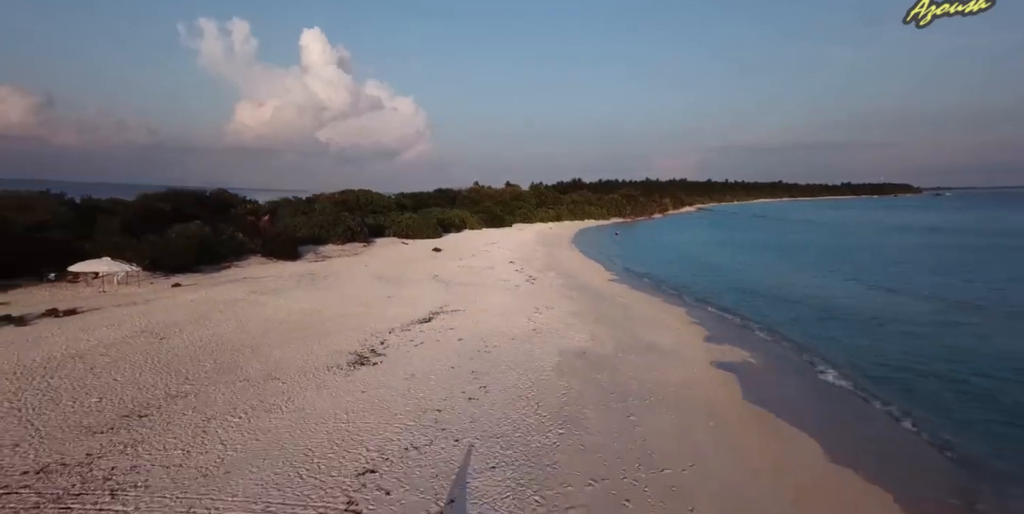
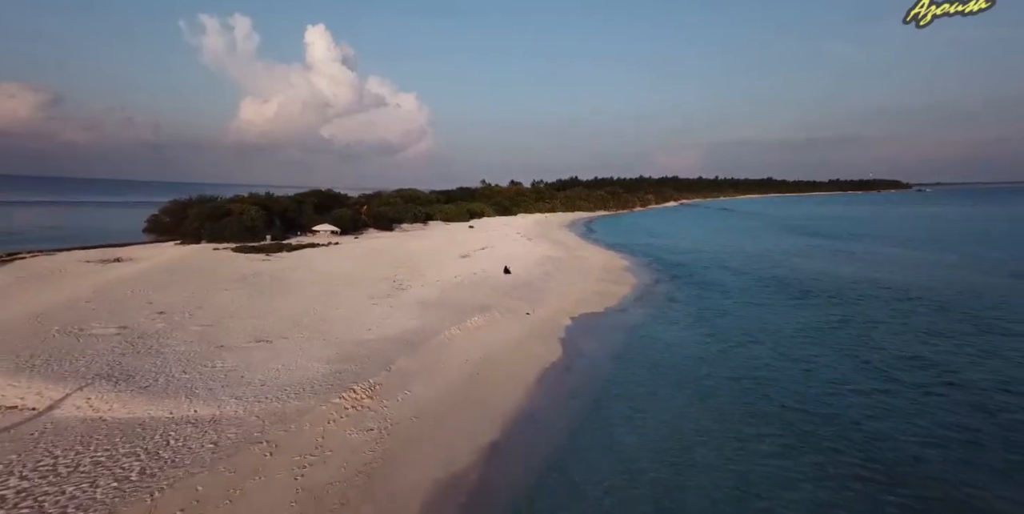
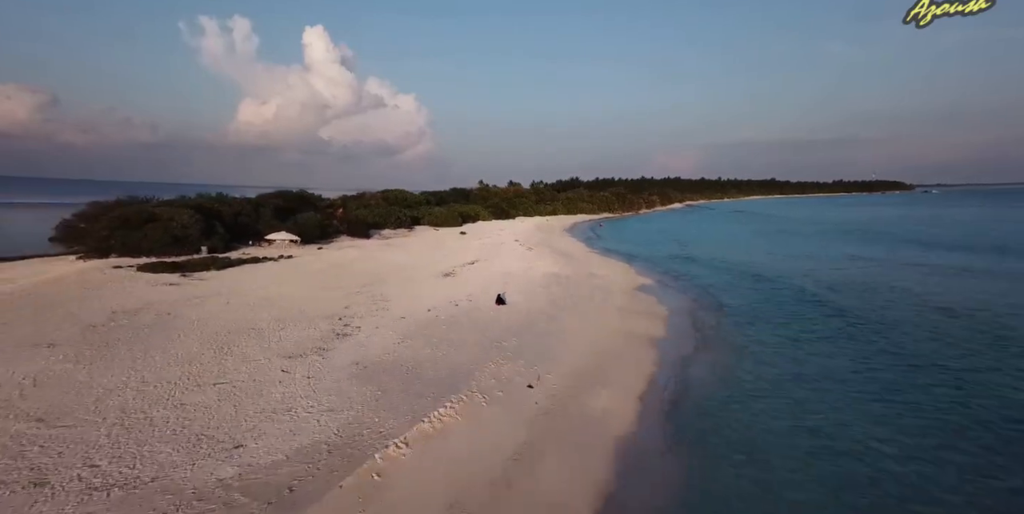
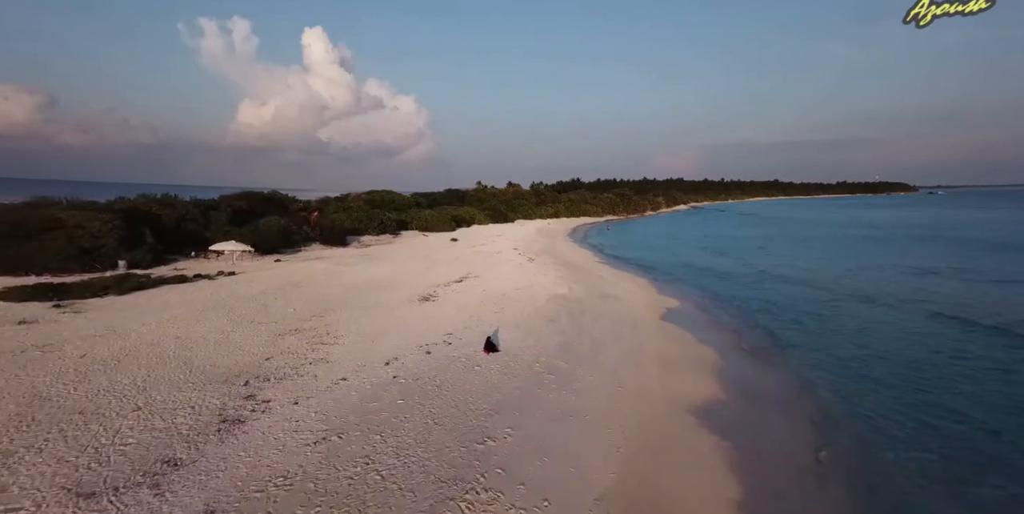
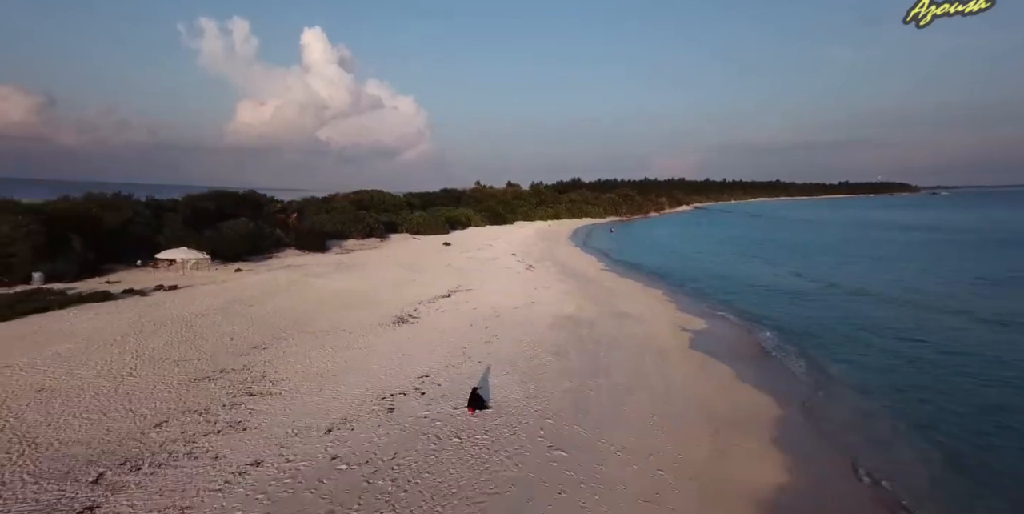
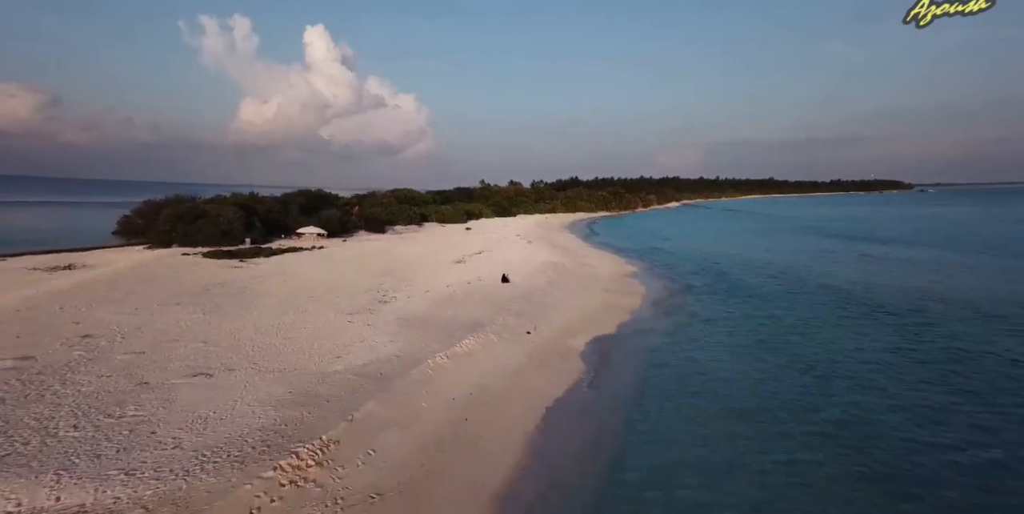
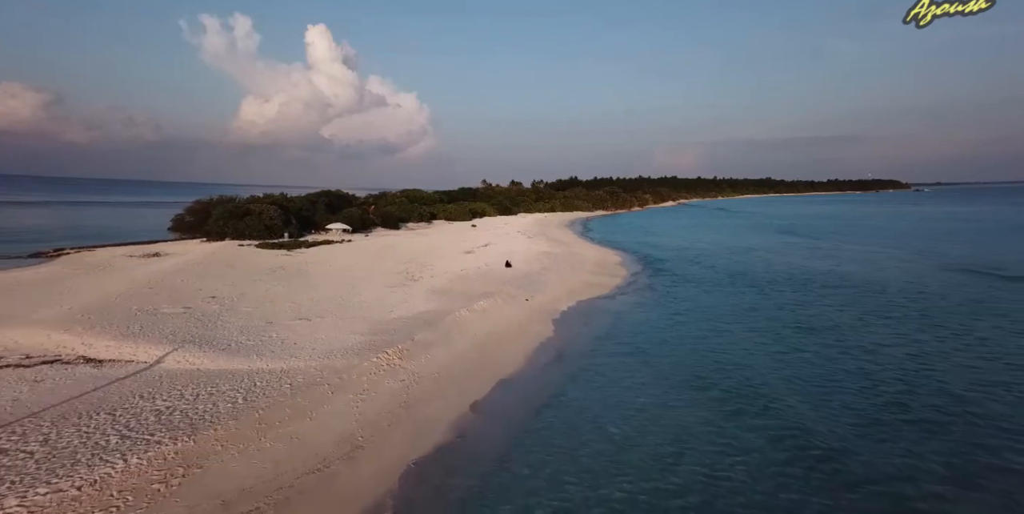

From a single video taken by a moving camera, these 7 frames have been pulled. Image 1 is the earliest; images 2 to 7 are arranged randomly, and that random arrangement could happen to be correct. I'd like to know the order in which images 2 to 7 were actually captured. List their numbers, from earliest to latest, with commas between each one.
5, 4, 3, 6, 2, 7
